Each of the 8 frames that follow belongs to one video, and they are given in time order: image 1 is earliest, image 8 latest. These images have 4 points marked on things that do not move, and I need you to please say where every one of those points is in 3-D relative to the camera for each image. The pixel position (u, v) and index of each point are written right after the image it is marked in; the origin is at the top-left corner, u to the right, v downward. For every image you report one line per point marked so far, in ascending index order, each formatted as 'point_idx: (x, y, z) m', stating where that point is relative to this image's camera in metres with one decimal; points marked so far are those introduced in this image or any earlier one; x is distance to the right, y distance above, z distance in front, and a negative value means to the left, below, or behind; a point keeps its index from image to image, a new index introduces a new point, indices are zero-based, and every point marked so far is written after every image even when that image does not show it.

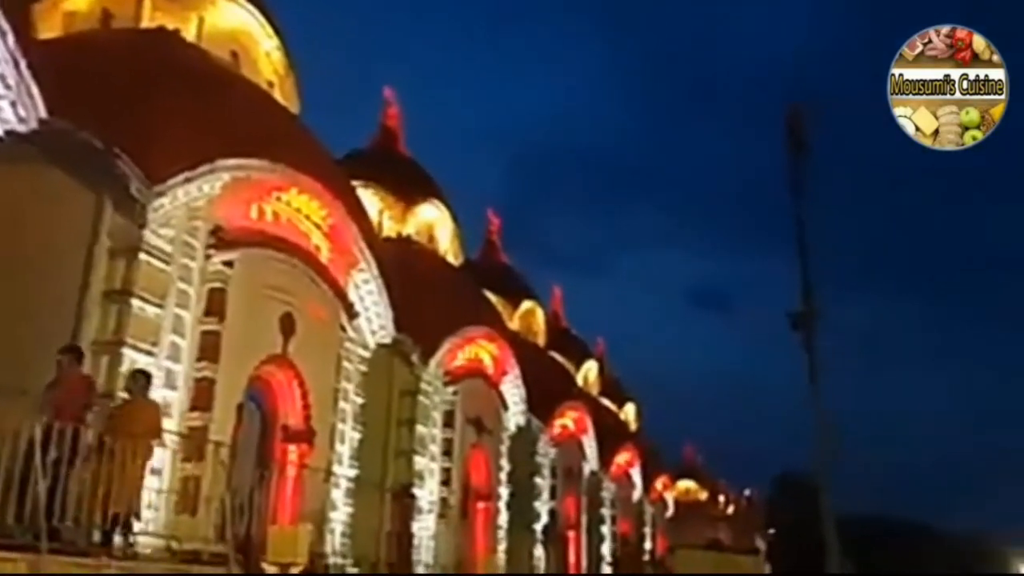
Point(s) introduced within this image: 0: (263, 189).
0: (-5.7, +2.4, +18.9) m
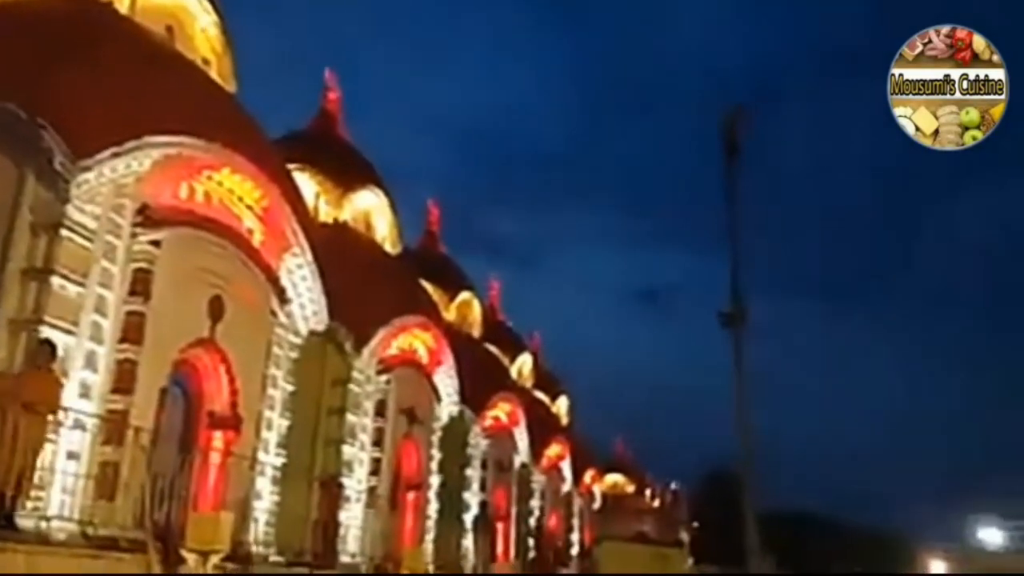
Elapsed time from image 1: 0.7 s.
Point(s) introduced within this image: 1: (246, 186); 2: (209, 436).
0: (-7.1, +2.7, +18.3) m
1: (-6.3, +2.4, +19.6) m
2: (-7.3, -3.5, +19.5) m
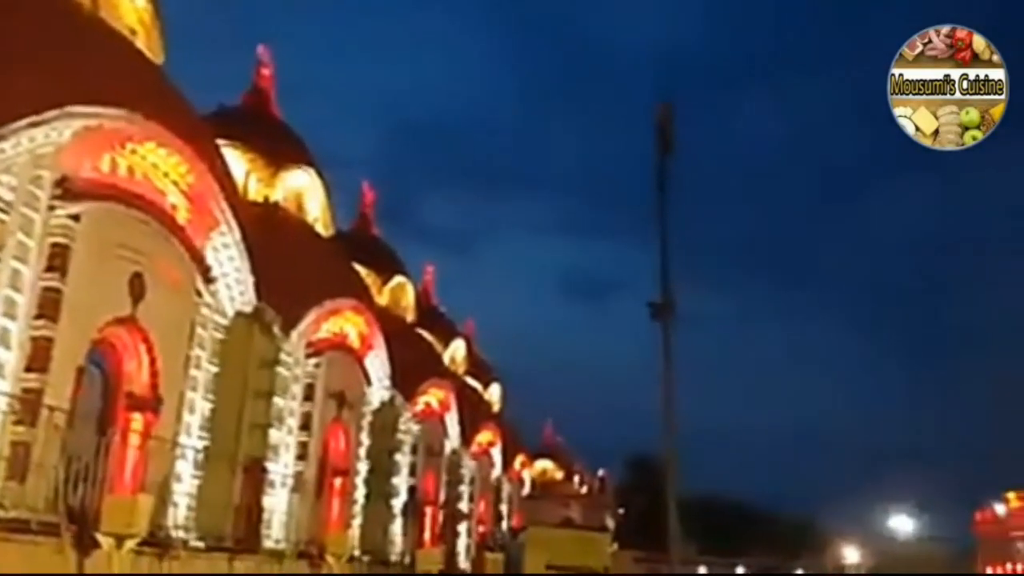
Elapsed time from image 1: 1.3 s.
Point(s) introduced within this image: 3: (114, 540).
0: (-8.6, +3.2, +17.6) m
1: (-7.9, +2.9, +18.9) m
2: (-9.0, -3.0, +18.9) m
3: (-8.2, -5.2, +16.5) m
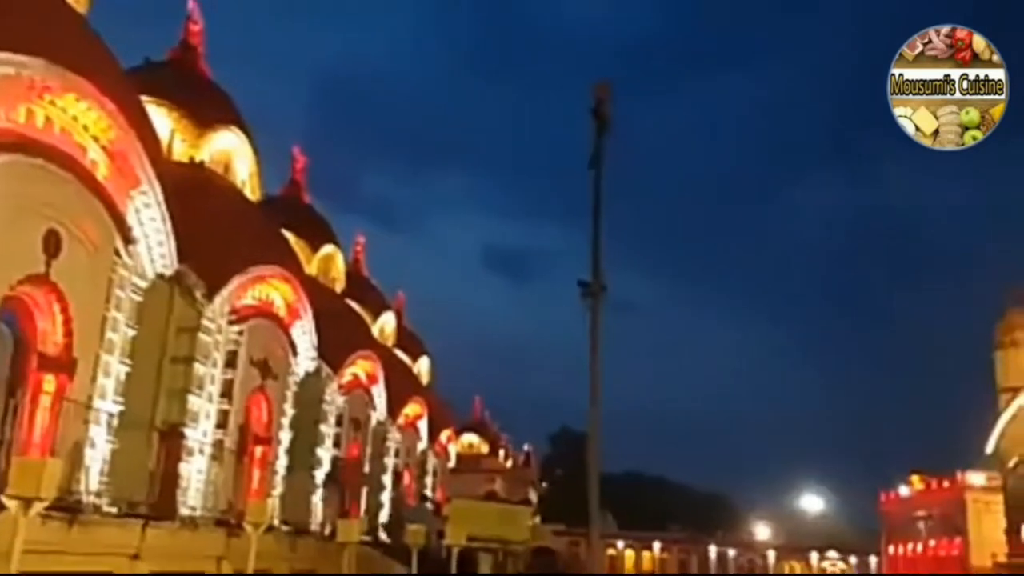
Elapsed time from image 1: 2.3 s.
0: (-10.0, +4.1, +16.8) m
1: (-9.4, +3.8, +18.2) m
2: (-10.8, -2.1, +18.3) m
3: (-9.9, -4.3, +16.0) m
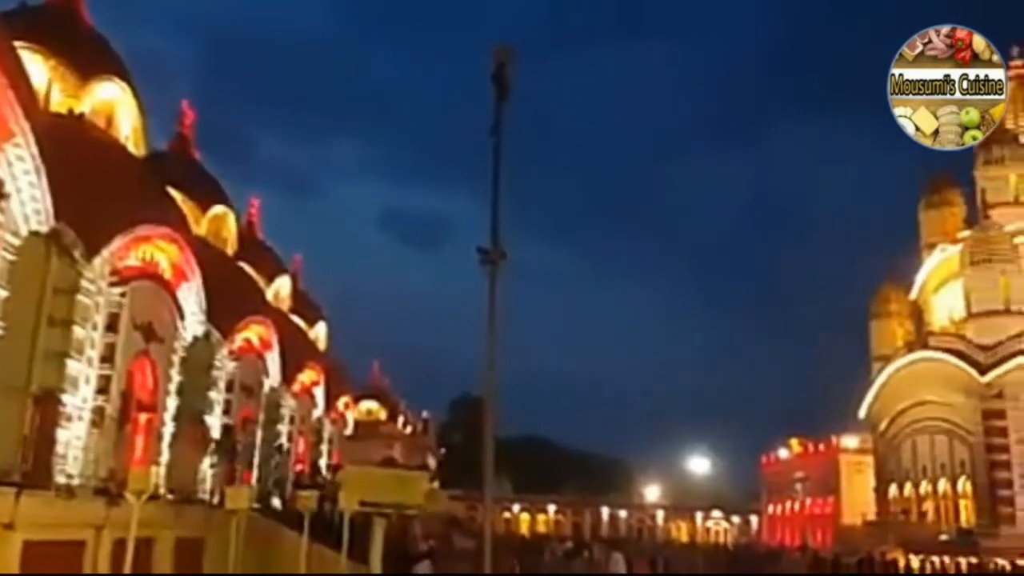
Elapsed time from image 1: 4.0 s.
0: (-12.2, +5.0, +15.5) m
1: (-11.8, +4.8, +16.9) m
2: (-13.2, -1.1, +17.1) m
3: (-12.1, -3.5, +15.0) m
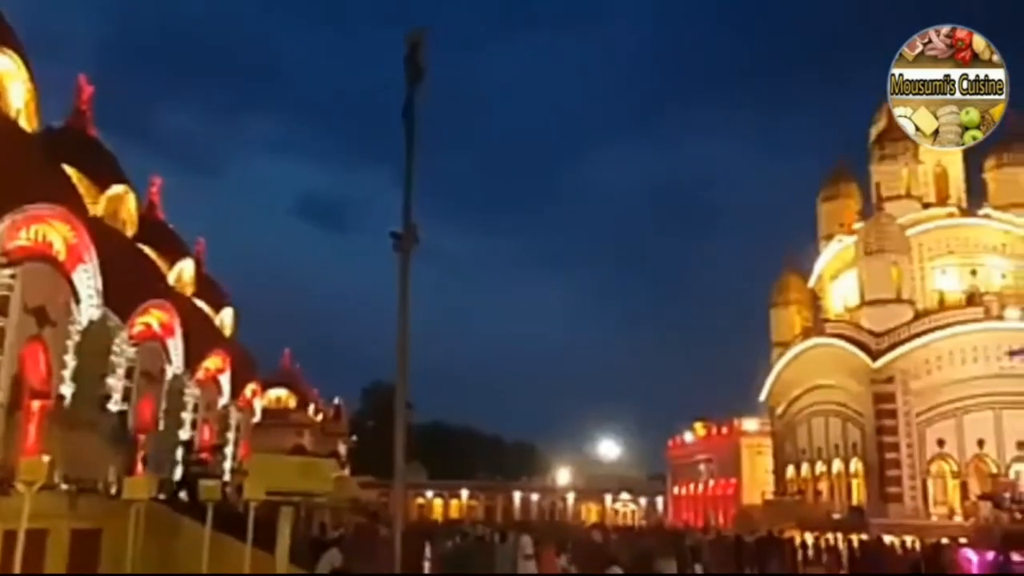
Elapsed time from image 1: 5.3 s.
0: (-14.0, +5.3, +14.3) m
1: (-13.7, +5.2, +15.8) m
2: (-15.1, -0.7, +15.9) m
3: (-13.9, -3.1, +13.9) m
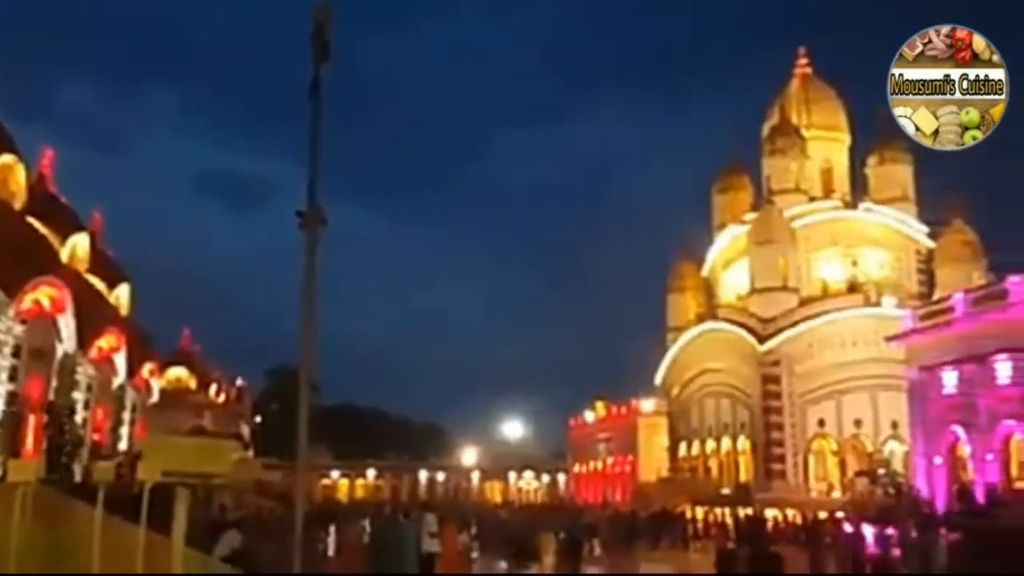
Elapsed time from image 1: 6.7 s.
0: (-15.6, +5.9, +13.0) m
1: (-15.5, +5.7, +14.6) m
2: (-17.1, -0.1, +14.6) m
3: (-15.7, -2.6, +12.8) m
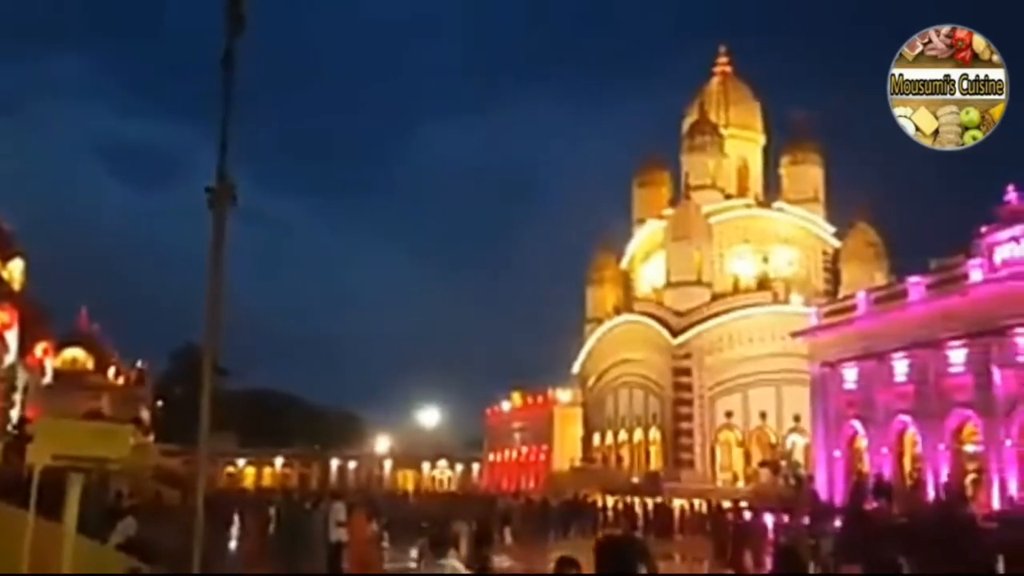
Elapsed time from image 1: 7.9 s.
0: (-16.8, +6.6, +11.3) m
1: (-16.8, +6.4, +12.9) m
2: (-18.6, +0.6, +12.8) m
3: (-17.1, -1.9, +11.2) m
